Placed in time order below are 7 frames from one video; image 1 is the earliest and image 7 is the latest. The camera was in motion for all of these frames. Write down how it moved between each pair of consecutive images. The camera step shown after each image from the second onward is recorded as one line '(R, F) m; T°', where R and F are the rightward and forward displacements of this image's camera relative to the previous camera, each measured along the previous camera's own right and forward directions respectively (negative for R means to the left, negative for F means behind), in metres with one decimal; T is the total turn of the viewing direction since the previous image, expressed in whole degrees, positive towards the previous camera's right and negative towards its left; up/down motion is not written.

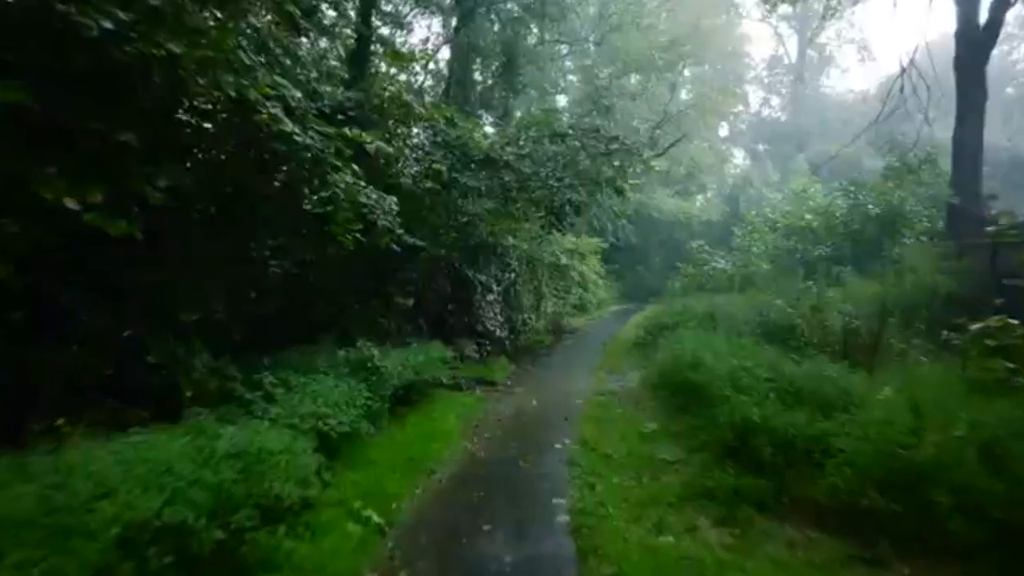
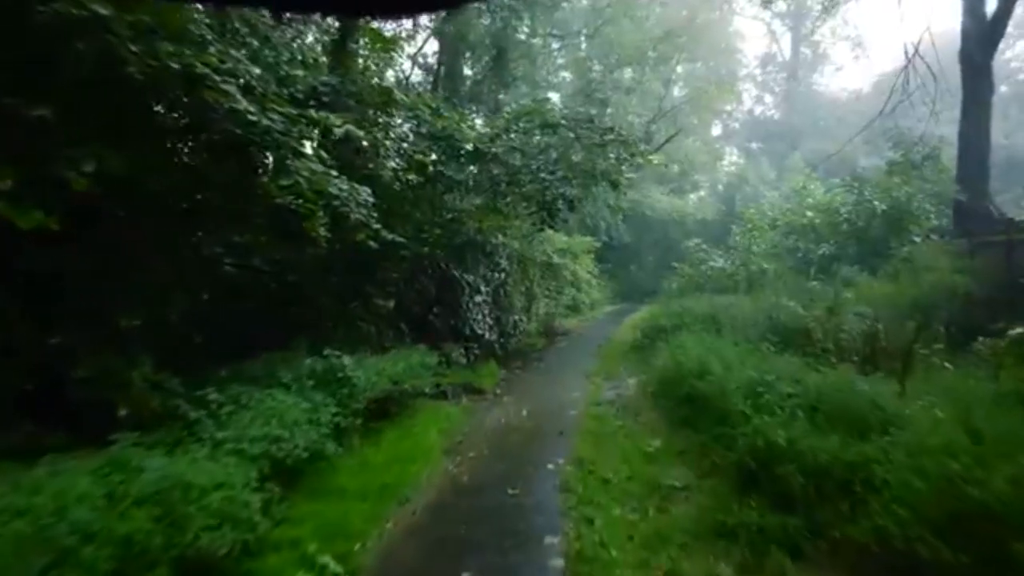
(0.0, +0.8) m; +1°
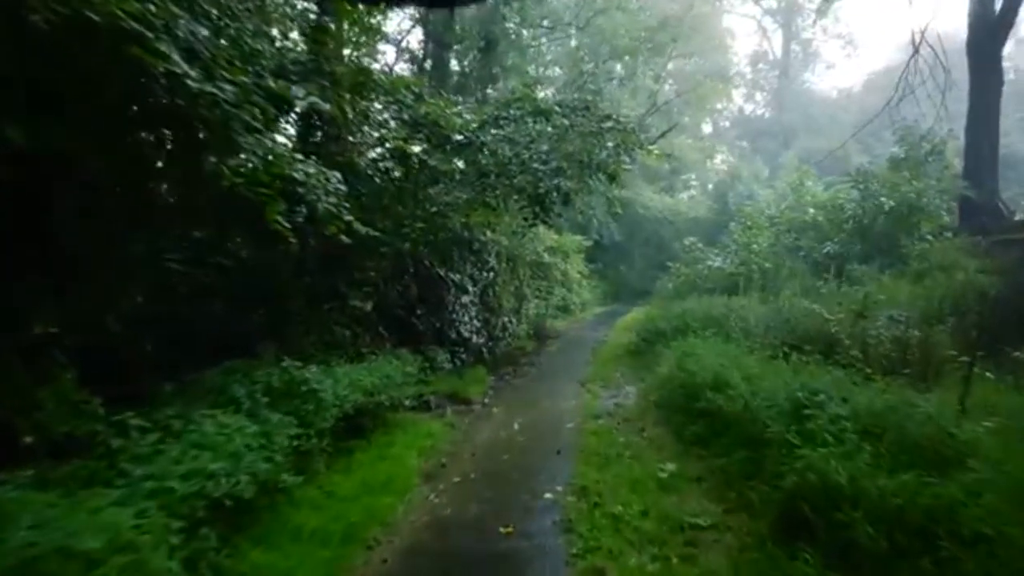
(0.0, +0.9) m; +1°
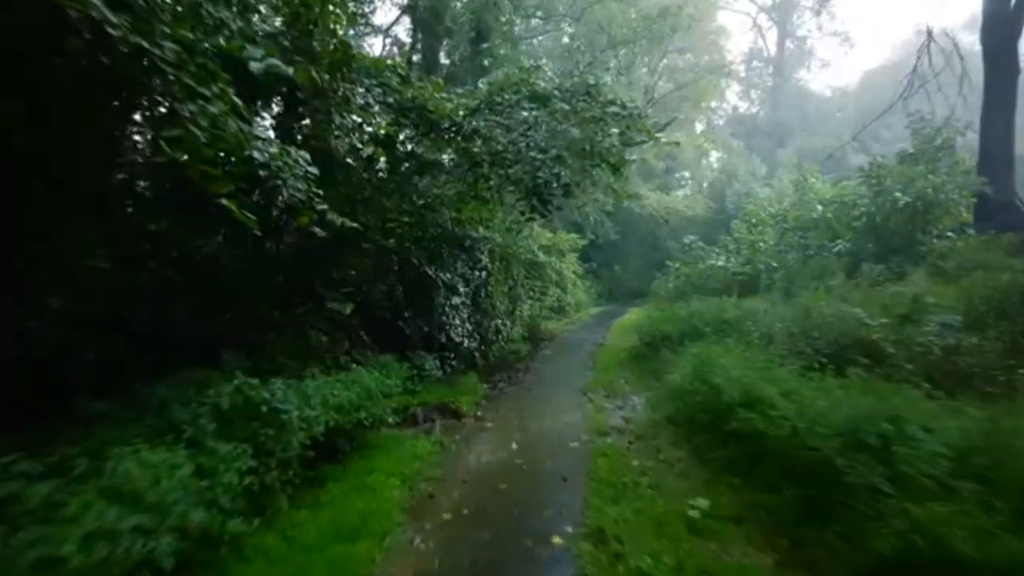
(-0.1, +0.9) m; +1°
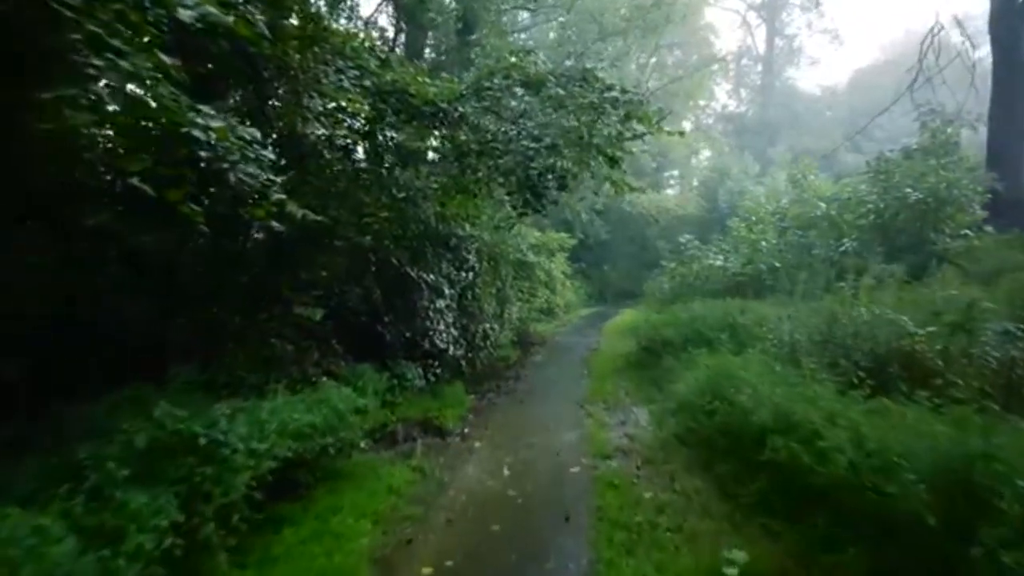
(0.0, +0.9) m; +1°
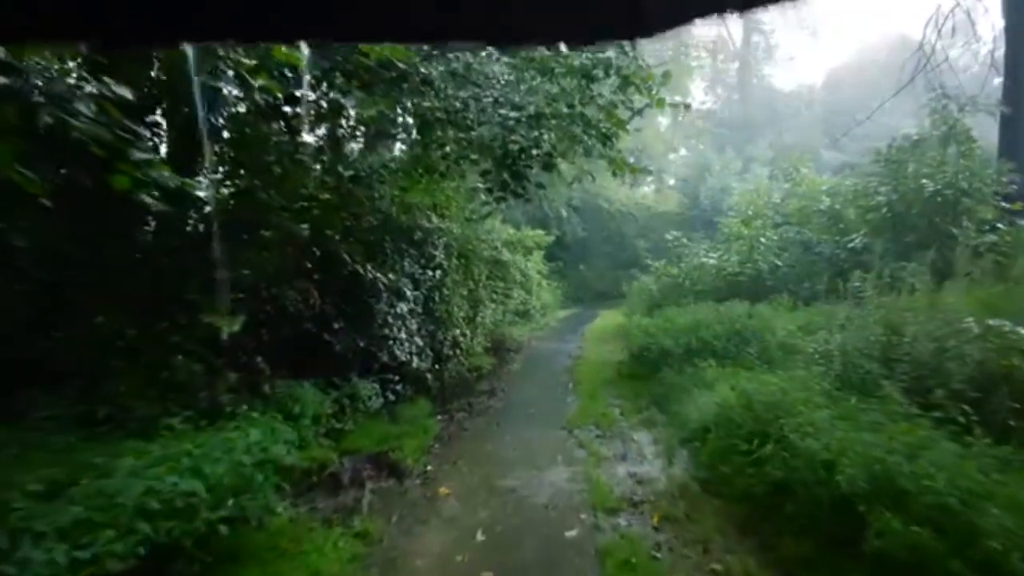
(0.0, +1.6) m; +2°
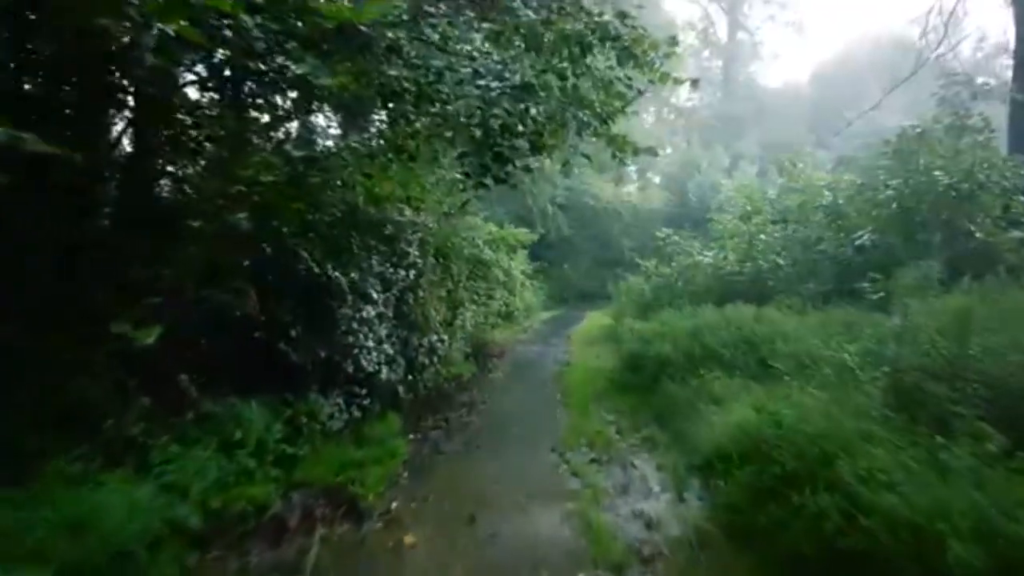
(0.0, +1.0) m; +1°
